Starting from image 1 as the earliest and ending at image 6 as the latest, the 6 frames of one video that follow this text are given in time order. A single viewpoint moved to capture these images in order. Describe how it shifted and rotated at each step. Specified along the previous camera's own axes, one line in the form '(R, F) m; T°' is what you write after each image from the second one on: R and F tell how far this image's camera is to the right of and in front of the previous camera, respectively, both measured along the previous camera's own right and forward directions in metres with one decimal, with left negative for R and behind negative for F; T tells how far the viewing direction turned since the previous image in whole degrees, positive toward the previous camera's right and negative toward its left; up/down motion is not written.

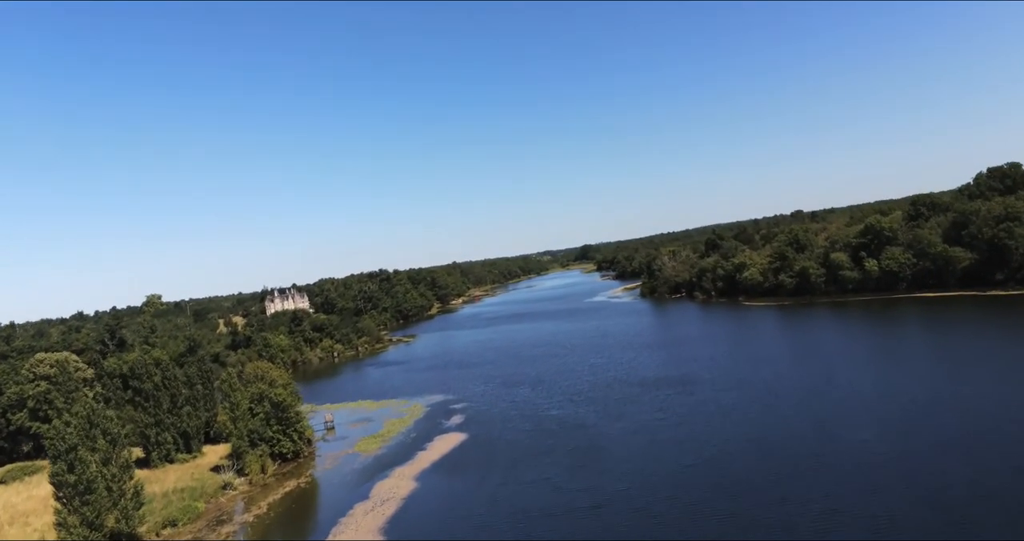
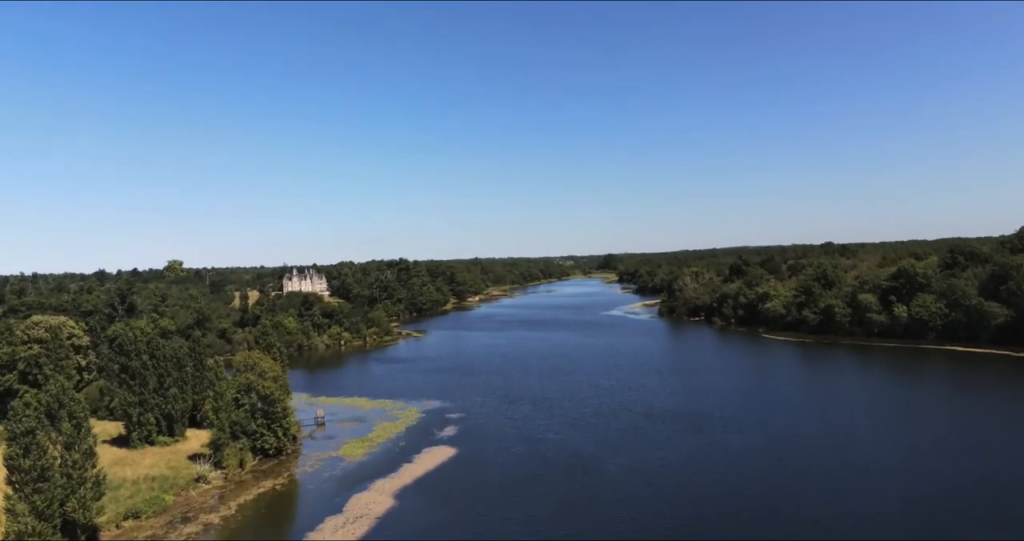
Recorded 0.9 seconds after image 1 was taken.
(+0.5, +1.7) m; -2°
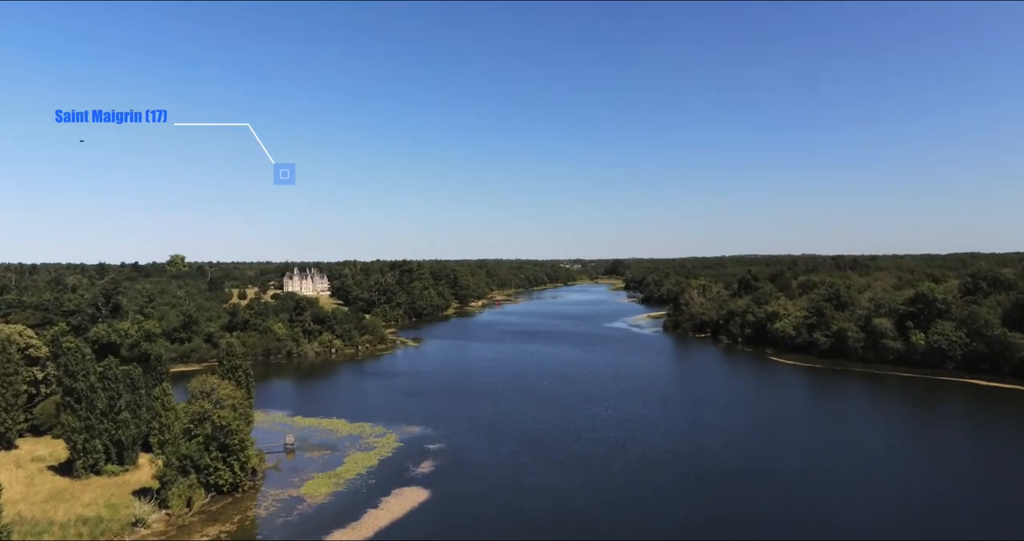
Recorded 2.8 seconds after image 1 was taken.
(+1.0, +3.2) m; -1°
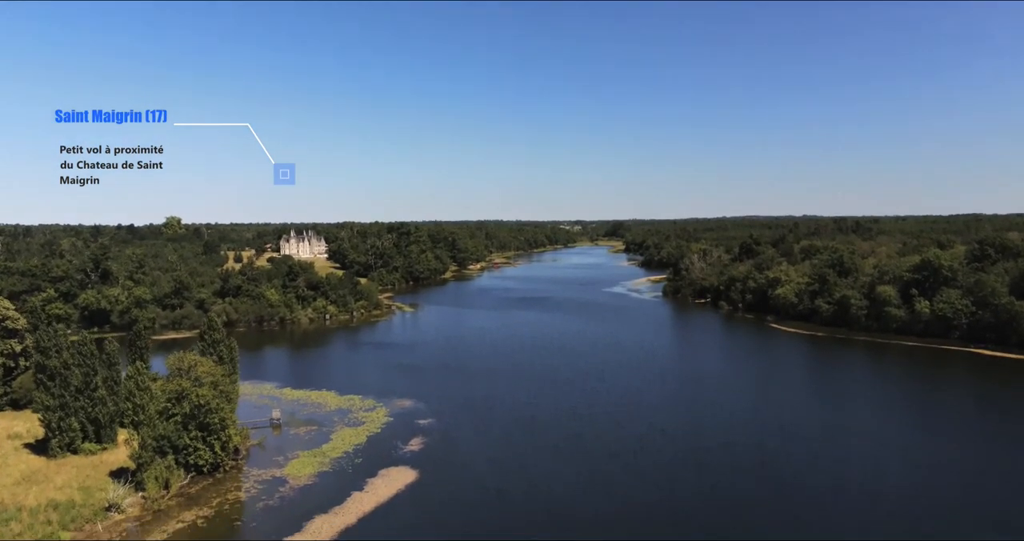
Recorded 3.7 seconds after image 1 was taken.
(+0.4, +1.7) m; 0°
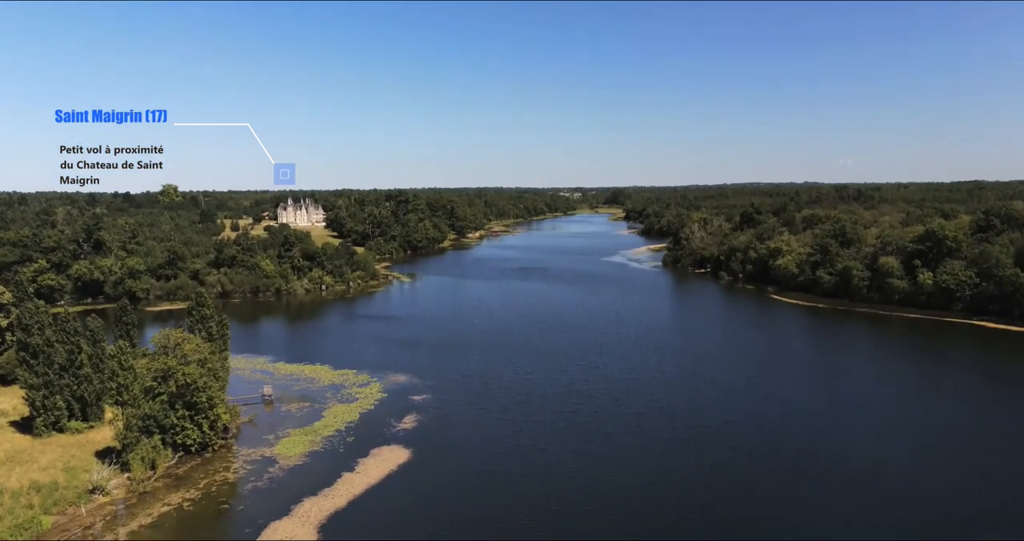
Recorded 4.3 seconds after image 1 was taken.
(+0.3, +1.0) m; 0°
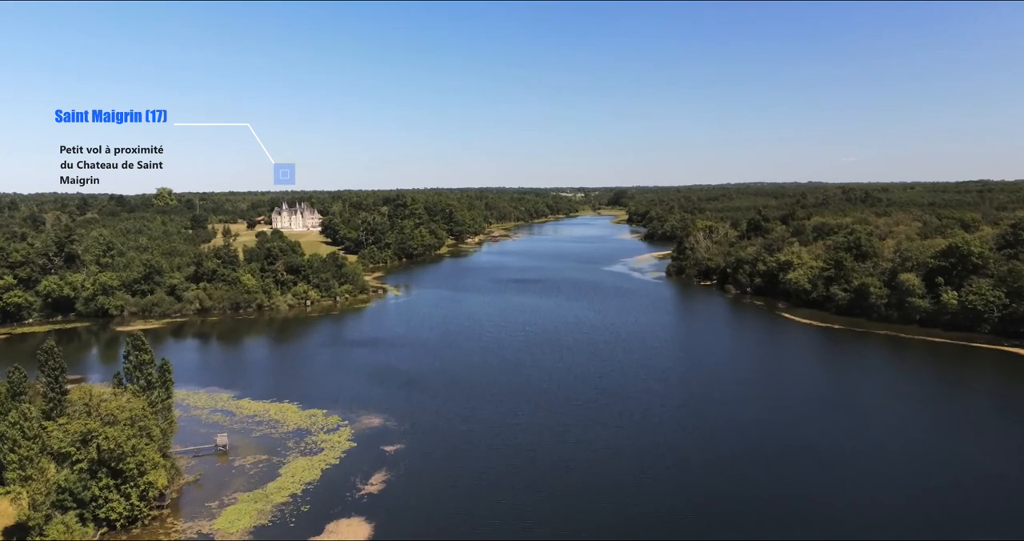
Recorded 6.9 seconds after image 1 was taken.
(+0.9, +4.2) m; 0°
